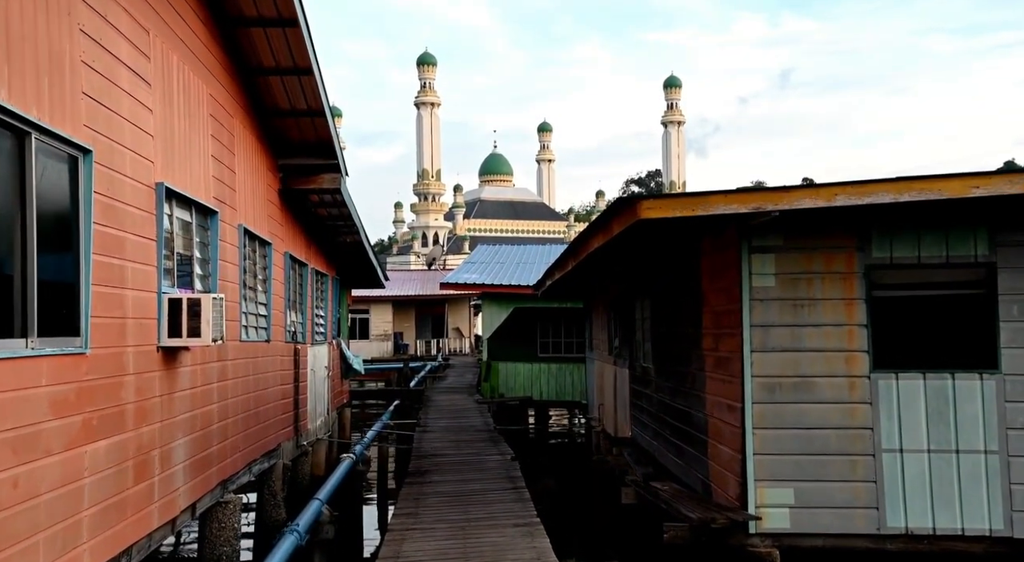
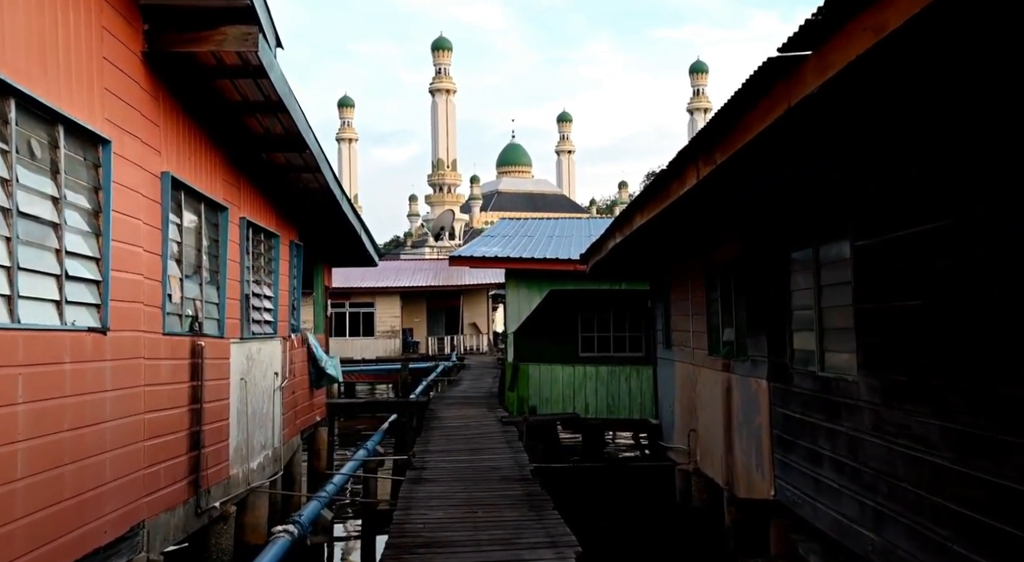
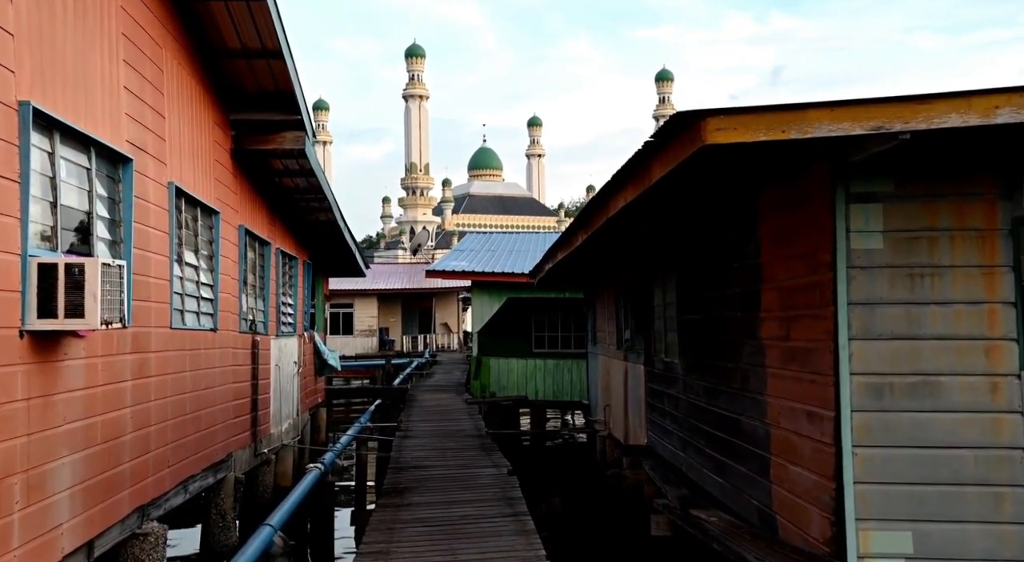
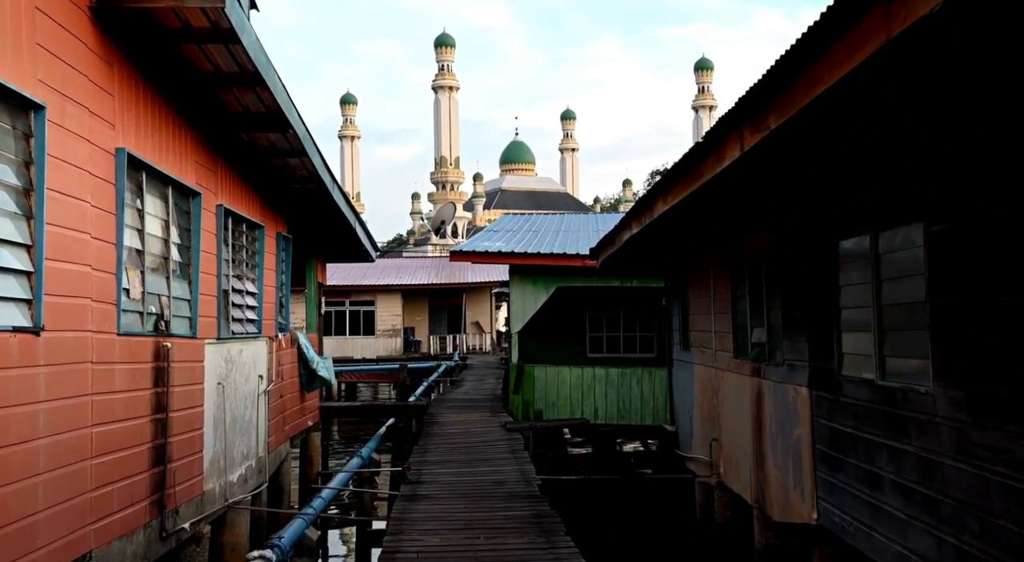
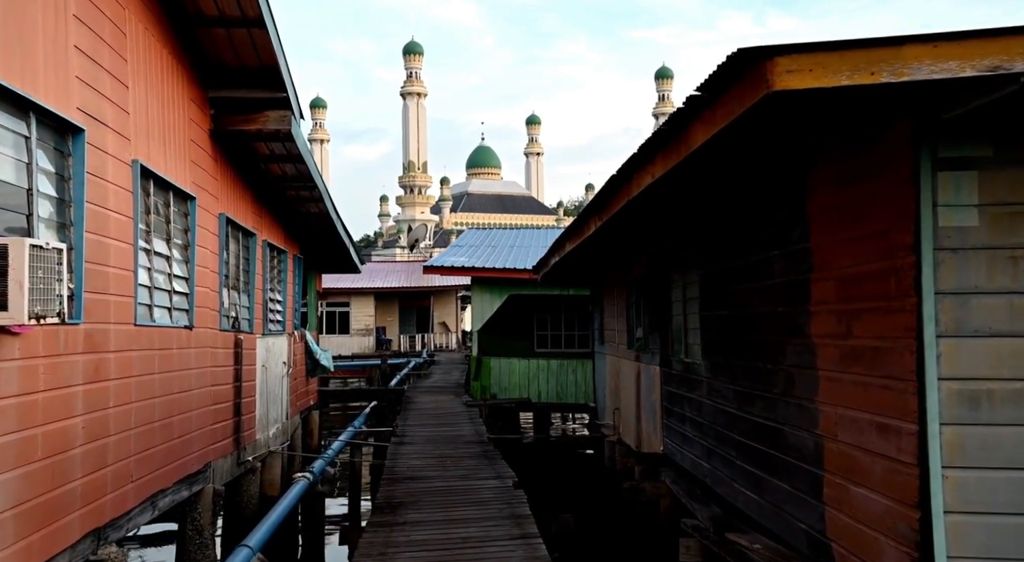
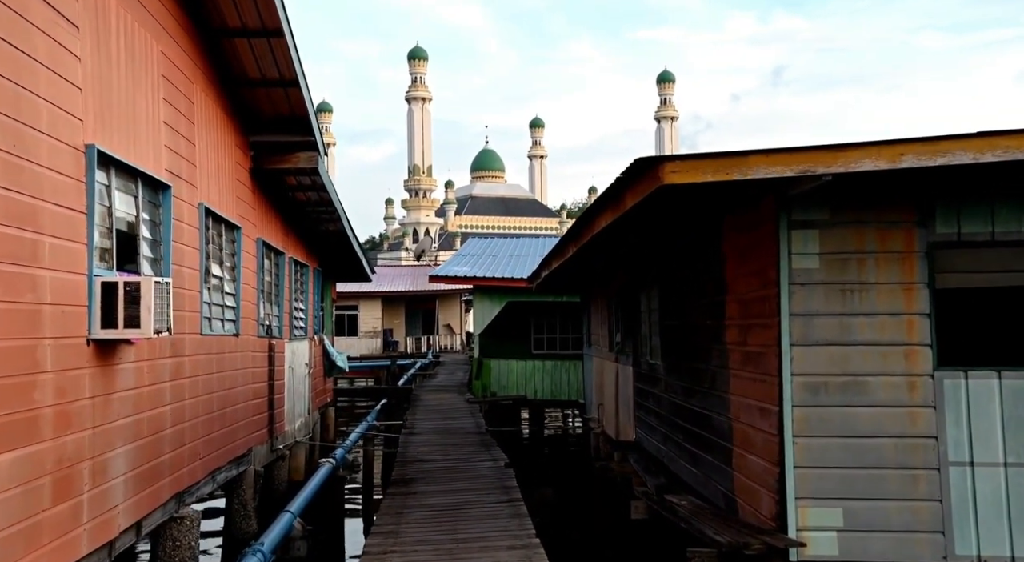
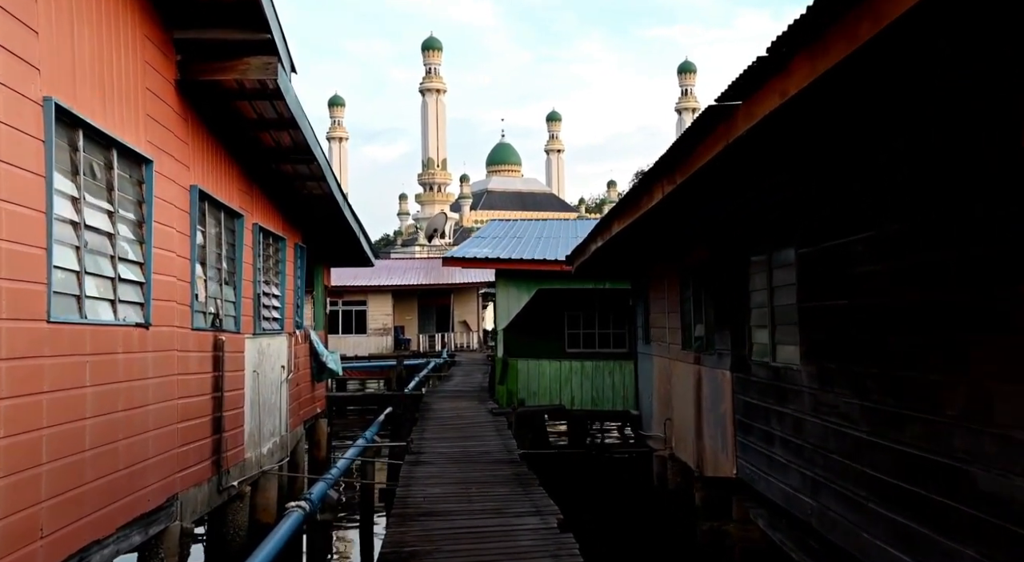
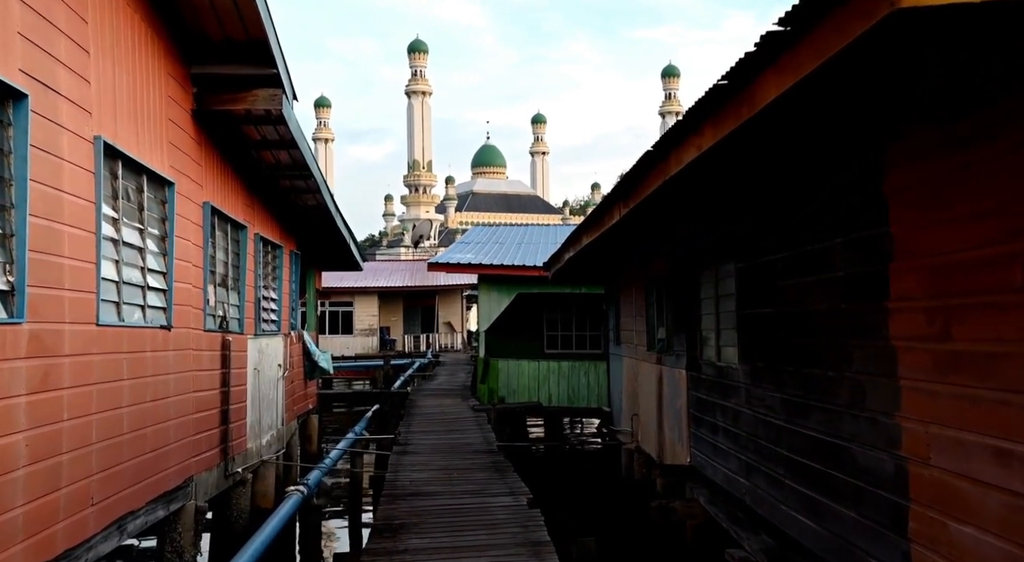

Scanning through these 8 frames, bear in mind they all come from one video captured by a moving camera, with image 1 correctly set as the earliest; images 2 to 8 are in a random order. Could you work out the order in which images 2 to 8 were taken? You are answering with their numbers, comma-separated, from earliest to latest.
6, 3, 5, 8, 7, 2, 4
